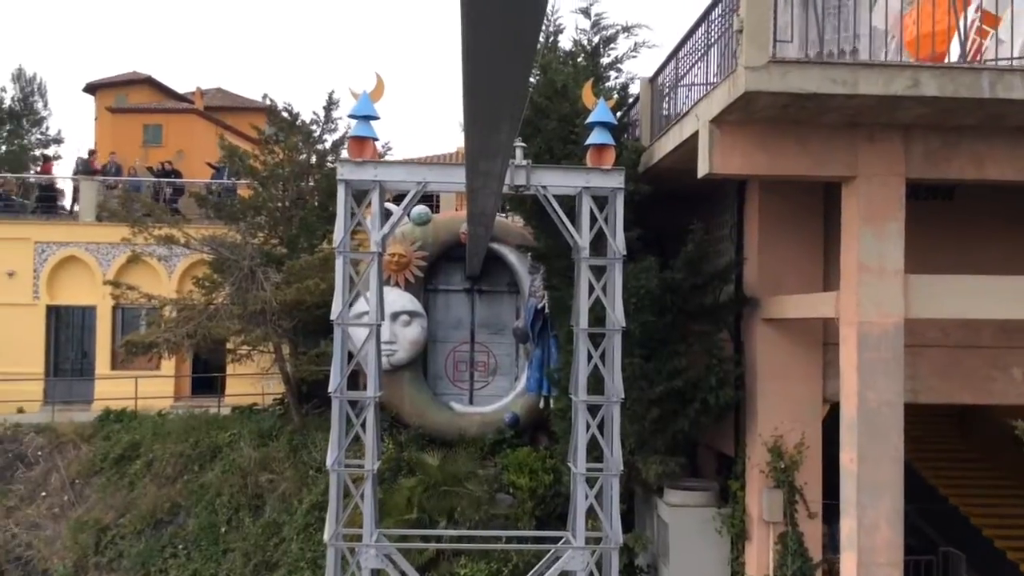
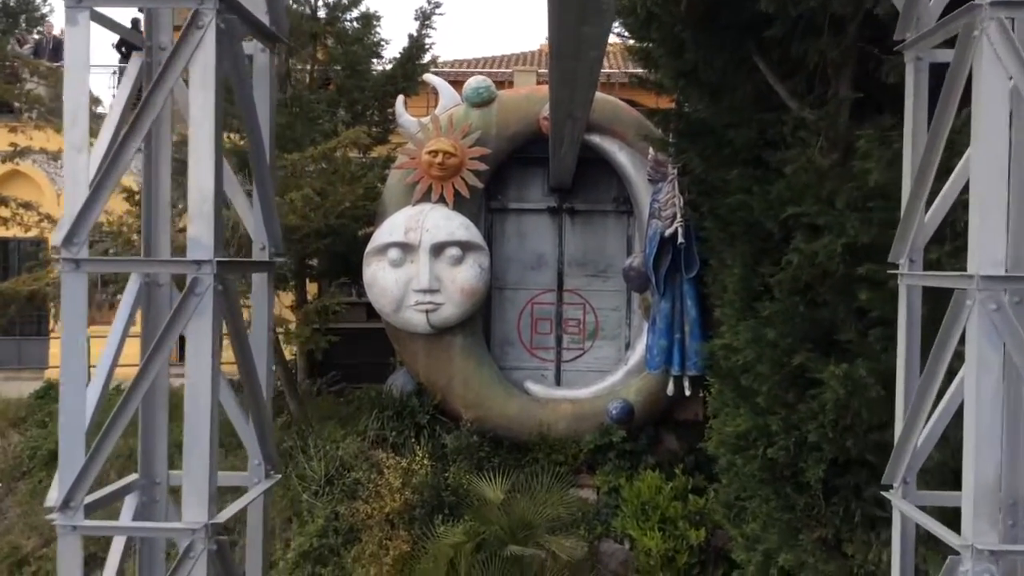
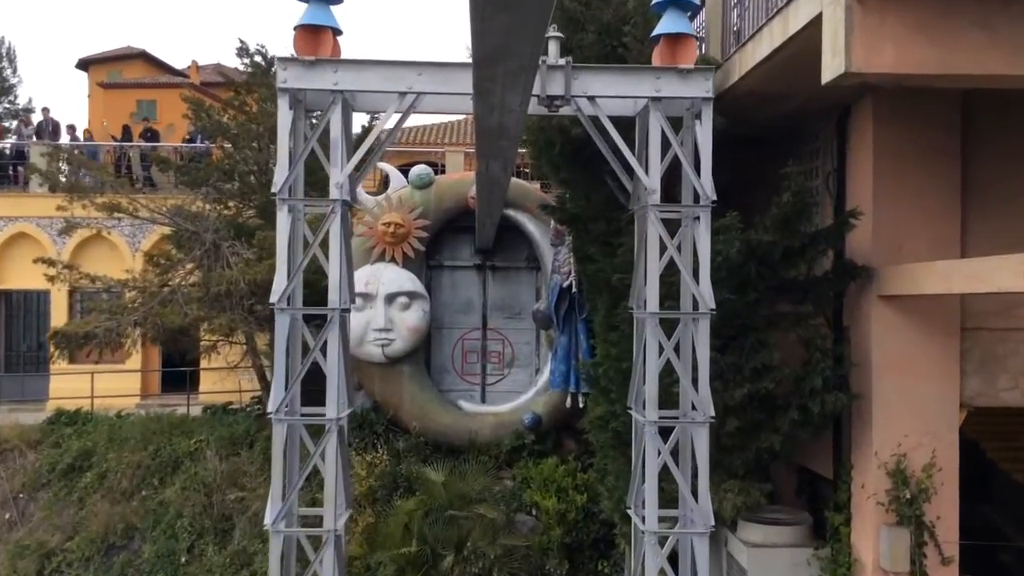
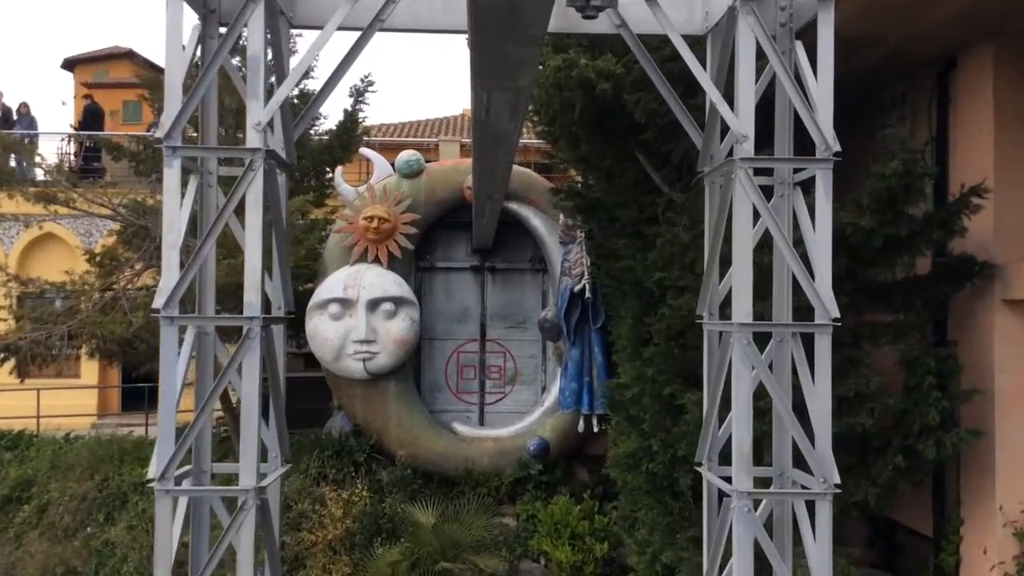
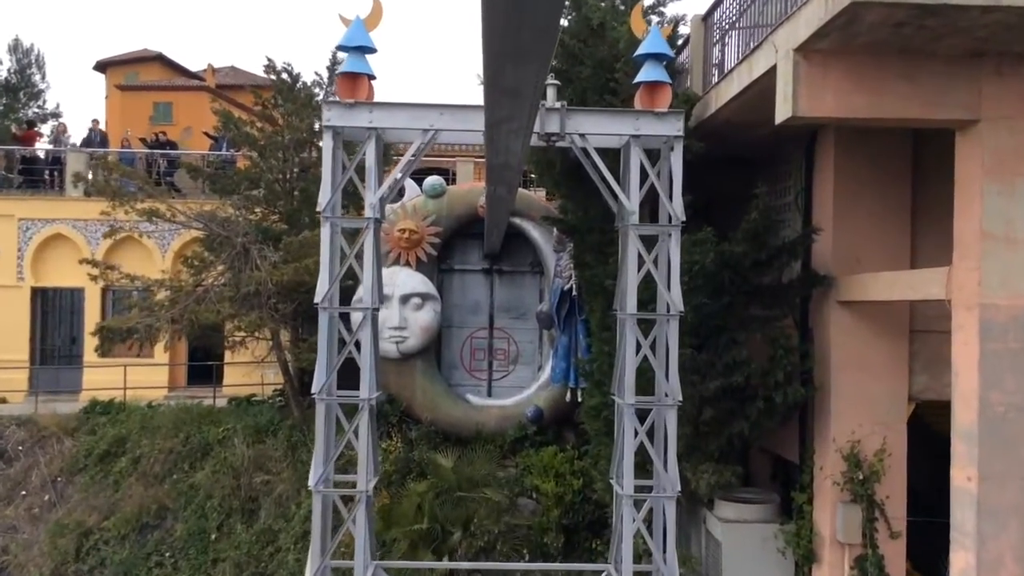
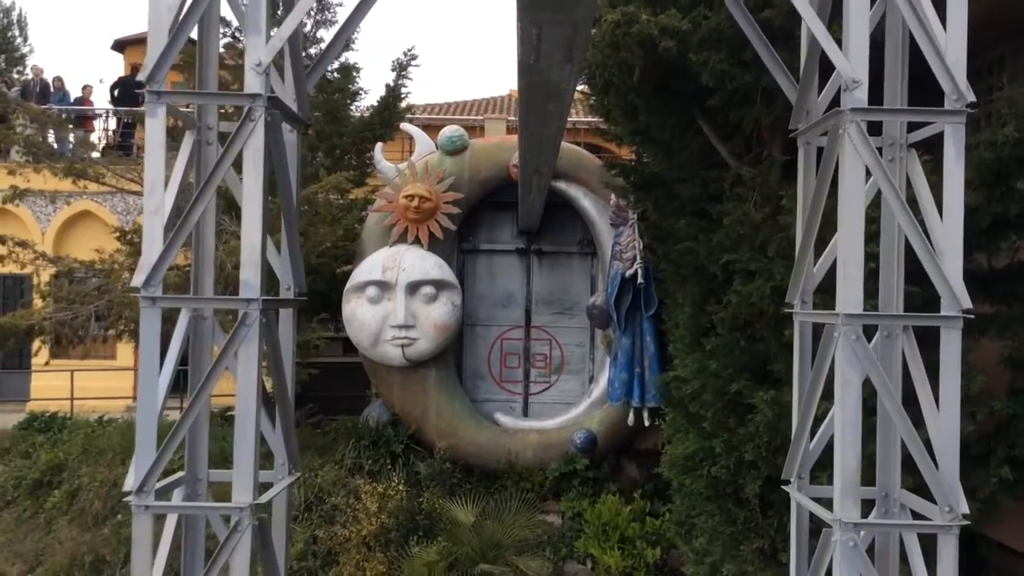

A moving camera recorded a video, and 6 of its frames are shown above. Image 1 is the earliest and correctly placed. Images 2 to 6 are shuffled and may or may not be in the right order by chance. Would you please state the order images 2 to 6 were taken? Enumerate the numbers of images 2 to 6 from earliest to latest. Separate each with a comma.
5, 3, 4, 6, 2
